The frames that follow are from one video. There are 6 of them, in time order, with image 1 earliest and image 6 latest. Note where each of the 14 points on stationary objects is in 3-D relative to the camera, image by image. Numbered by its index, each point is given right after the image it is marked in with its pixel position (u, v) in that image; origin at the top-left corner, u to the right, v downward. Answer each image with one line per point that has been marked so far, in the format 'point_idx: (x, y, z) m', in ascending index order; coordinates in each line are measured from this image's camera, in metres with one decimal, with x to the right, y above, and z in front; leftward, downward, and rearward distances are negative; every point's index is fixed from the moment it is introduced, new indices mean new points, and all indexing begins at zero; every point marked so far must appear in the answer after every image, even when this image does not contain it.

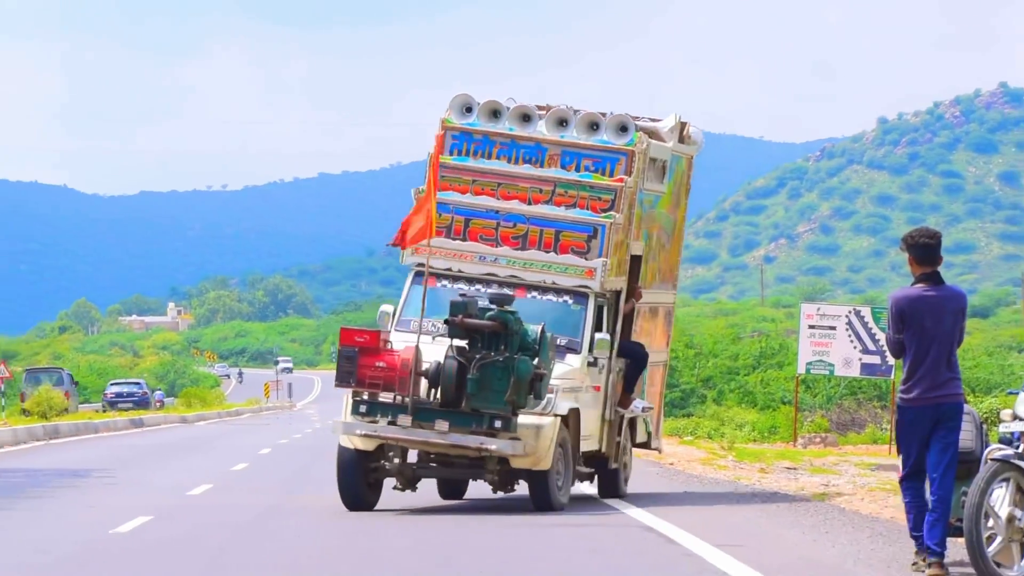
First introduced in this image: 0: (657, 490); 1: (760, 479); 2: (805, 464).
0: (+1.2, -1.7, +12.1) m
1: (+2.1, -1.6, +12.2) m
2: (+2.7, -1.5, +13.0) m
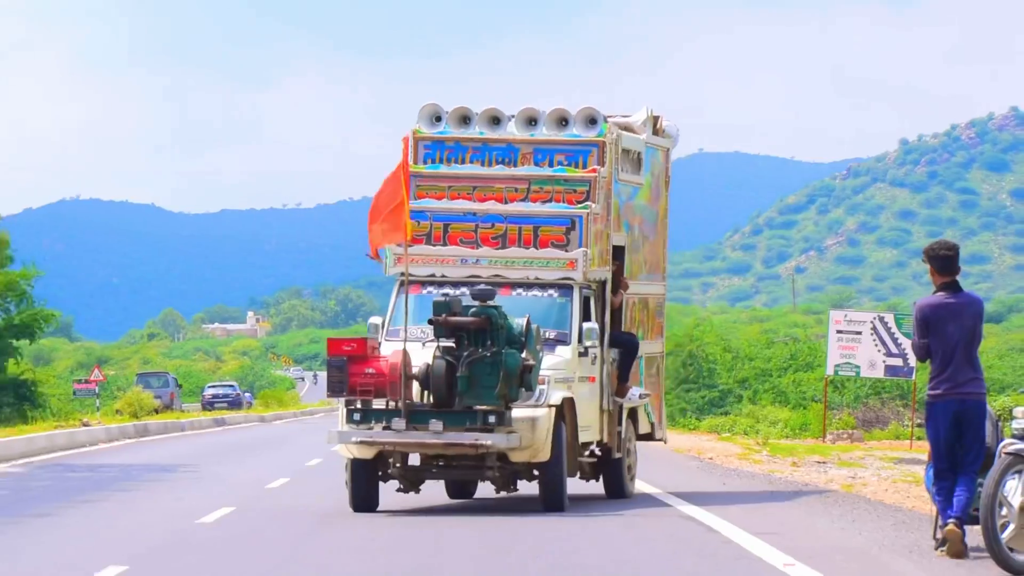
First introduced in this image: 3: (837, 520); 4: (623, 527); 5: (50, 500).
0: (+1.7, -1.7, +13.1) m
1: (+2.6, -1.7, +13.1) m
2: (+3.1, -1.6, +13.9) m
3: (+2.6, -1.9, +11.6) m
4: (+0.9, -1.9, +11.7) m
5: (-4.0, -1.8, +12.5) m
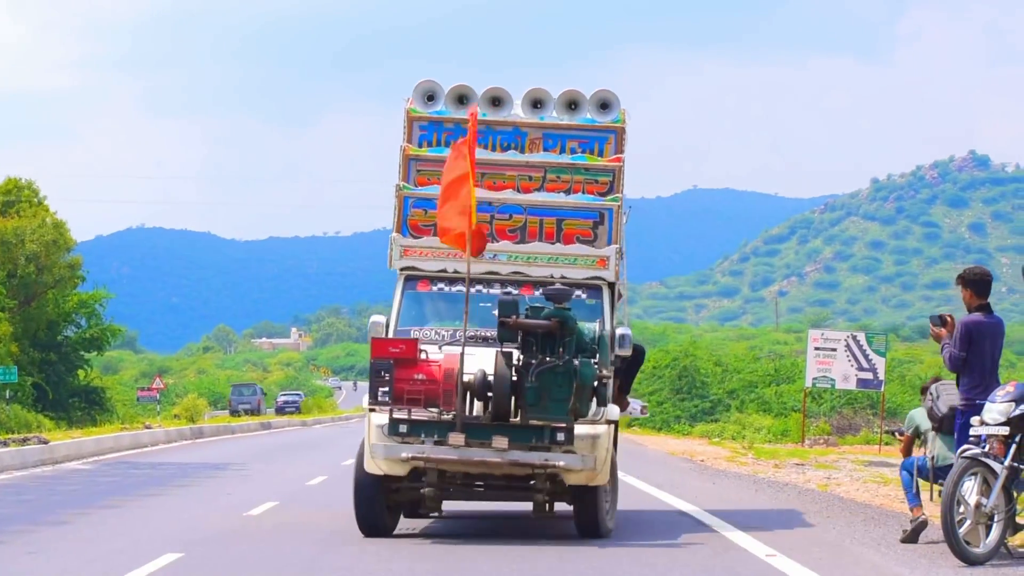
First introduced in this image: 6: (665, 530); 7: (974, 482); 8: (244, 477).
0: (+1.8, -2.0, +14.5) m
1: (+2.7, -1.9, +14.6) m
2: (+3.2, -1.8, +15.4) m
3: (+2.7, -2.1, +13.0) m
4: (+1.0, -2.1, +13.1) m
5: (-3.8, -2.0, +14.0) m
6: (+1.3, -2.1, +12.7) m
7: (+3.5, -1.5, +11.0) m
8: (-2.8, -2.0, +15.0) m
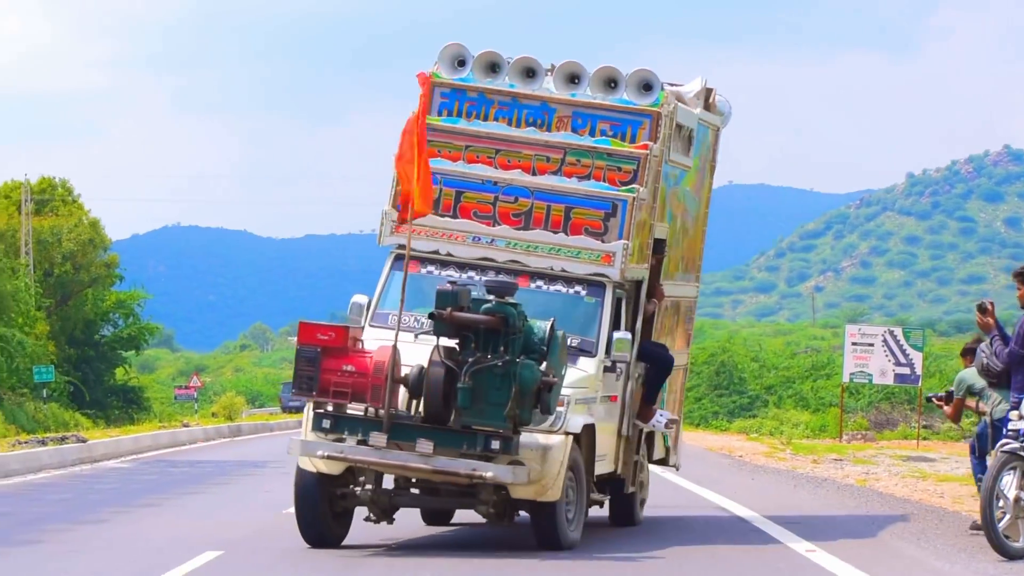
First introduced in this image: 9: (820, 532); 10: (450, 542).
0: (+2.1, -1.9, +14.5) m
1: (+3.0, -1.8, +14.6) m
2: (+3.6, -1.8, +15.4) m
3: (+3.1, -2.0, +13.0) m
4: (+1.4, -2.1, +13.1) m
5: (-3.5, -2.0, +14.0) m
6: (+1.7, -2.1, +12.7) m
7: (+3.8, -1.4, +11.0) m
8: (-2.5, -1.9, +15.0) m
9: (+2.6, -2.1, +12.3) m
10: (-0.5, -2.2, +12.6) m
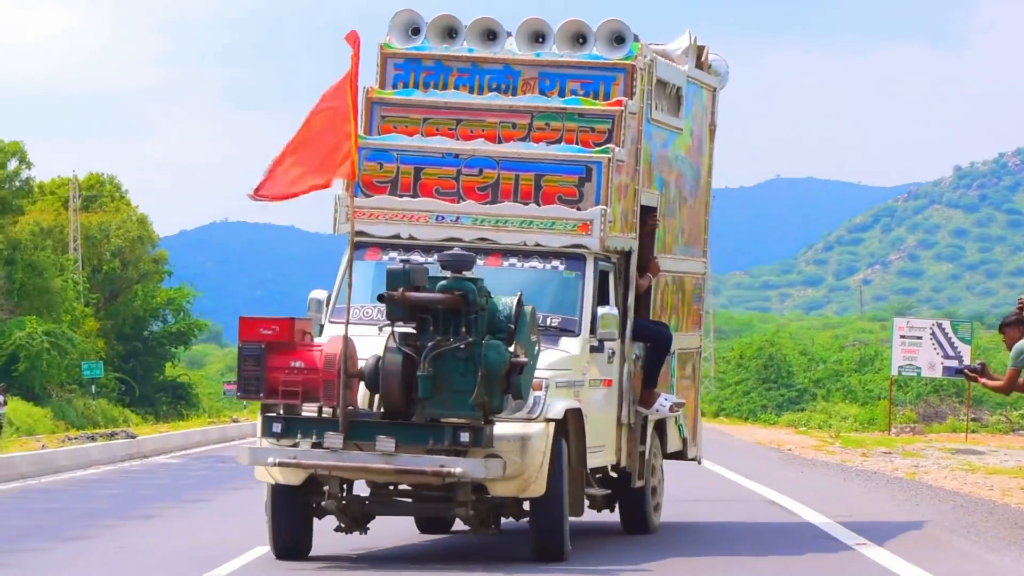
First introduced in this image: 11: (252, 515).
0: (+2.6, -1.9, +14.5) m
1: (+3.5, -1.8, +14.6) m
2: (+4.0, -1.7, +15.4) m
3: (+3.5, -1.9, +13.0) m
4: (+1.8, -2.0, +13.1) m
5: (-3.1, -1.9, +14.0) m
6: (+2.1, -2.0, +12.7) m
7: (+4.3, -1.4, +11.0) m
8: (-2.0, -1.9, +15.0) m
9: (+3.1, -2.0, +12.4) m
10: (-0.1, -2.2, +12.6) m
11: (-2.3, -2.1, +13.1) m
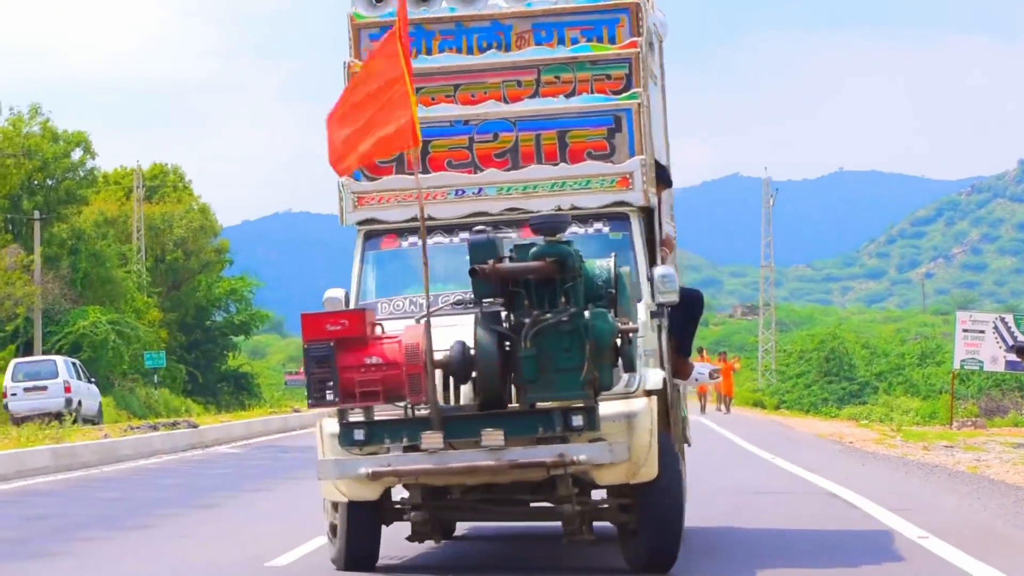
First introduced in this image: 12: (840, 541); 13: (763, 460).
0: (+3.2, -1.8, +14.5) m
1: (+4.0, -1.7, +14.5) m
2: (+4.6, -1.7, +15.3) m
3: (+4.0, -1.9, +12.9) m
4: (+2.3, -1.9, +13.1) m
5: (-2.5, -1.9, +14.0) m
6: (+2.7, -2.0, +12.6) m
7: (+4.8, -1.3, +10.9) m
8: (-1.4, -1.8, +15.0) m
9: (+3.6, -2.0, +12.3) m
10: (+0.4, -2.1, +12.6) m
11: (-1.8, -2.0, +13.1) m
12: (+2.6, -2.0, +11.4) m
13: (+2.6, -1.8, +15.2) m
